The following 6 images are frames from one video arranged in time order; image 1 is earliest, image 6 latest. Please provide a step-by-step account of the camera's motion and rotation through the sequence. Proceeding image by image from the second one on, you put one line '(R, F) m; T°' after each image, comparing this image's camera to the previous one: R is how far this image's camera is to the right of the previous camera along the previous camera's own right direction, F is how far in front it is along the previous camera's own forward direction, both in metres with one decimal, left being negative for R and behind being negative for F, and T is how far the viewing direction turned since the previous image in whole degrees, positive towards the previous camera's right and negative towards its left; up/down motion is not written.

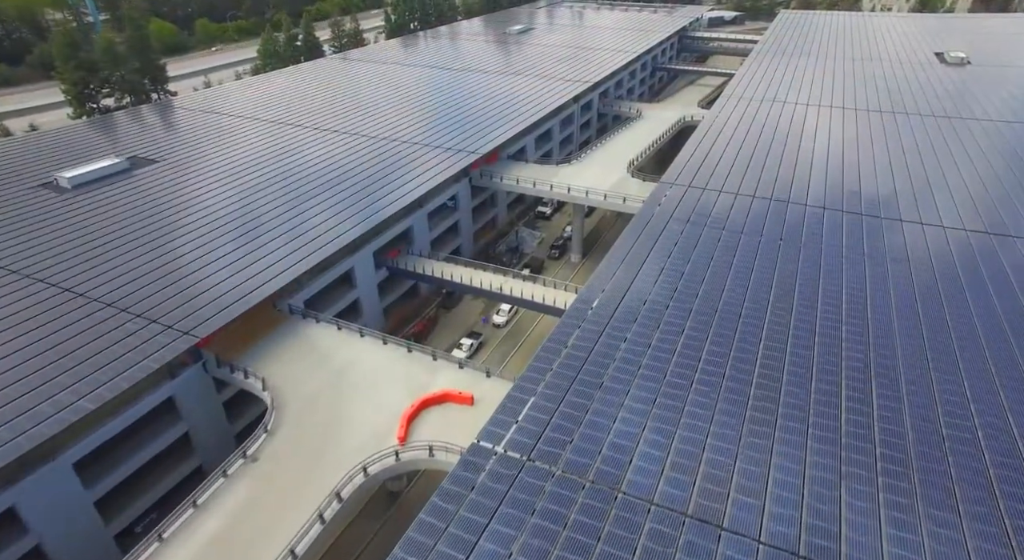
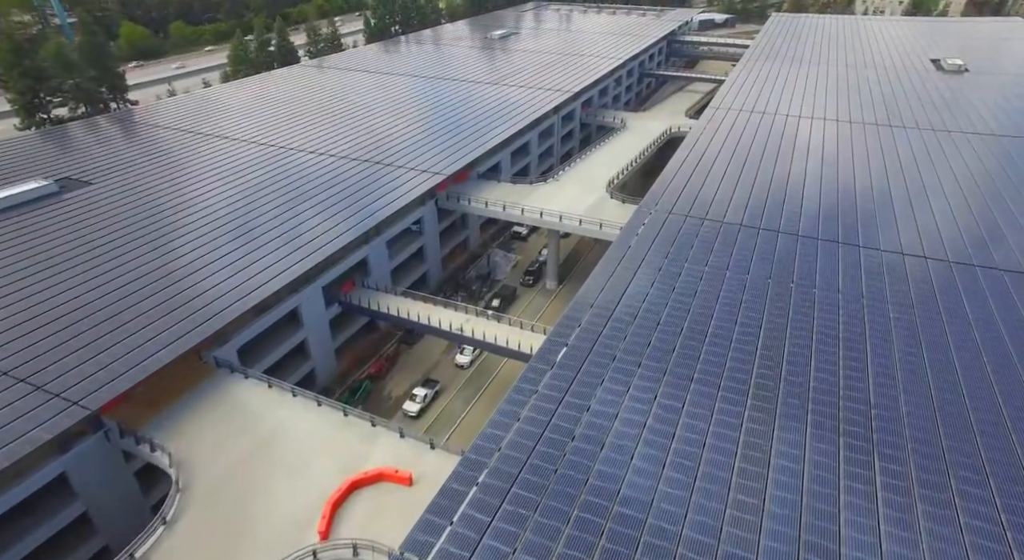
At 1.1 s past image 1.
(+1.2, +2.3) m; +1°
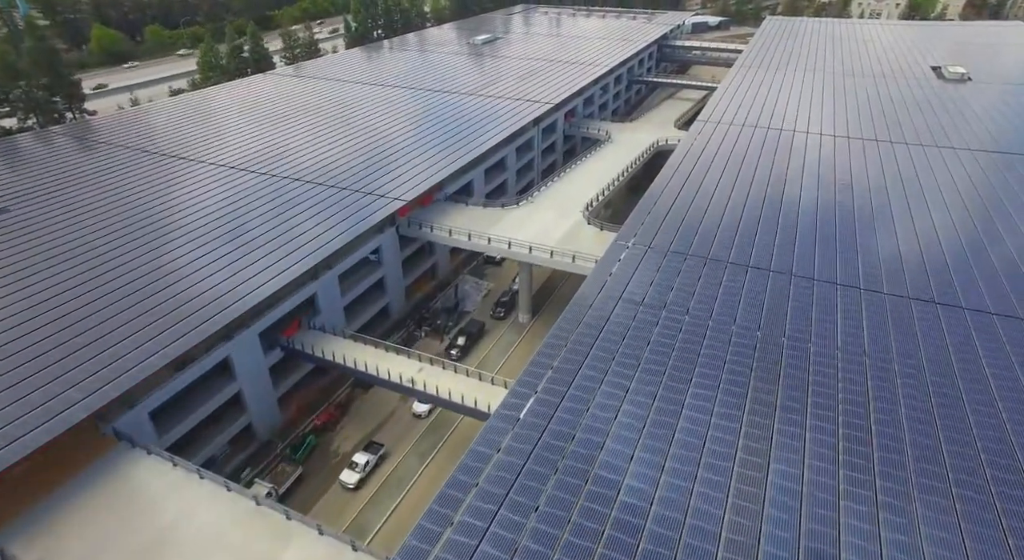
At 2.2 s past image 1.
(+1.2, +2.4) m; 0°
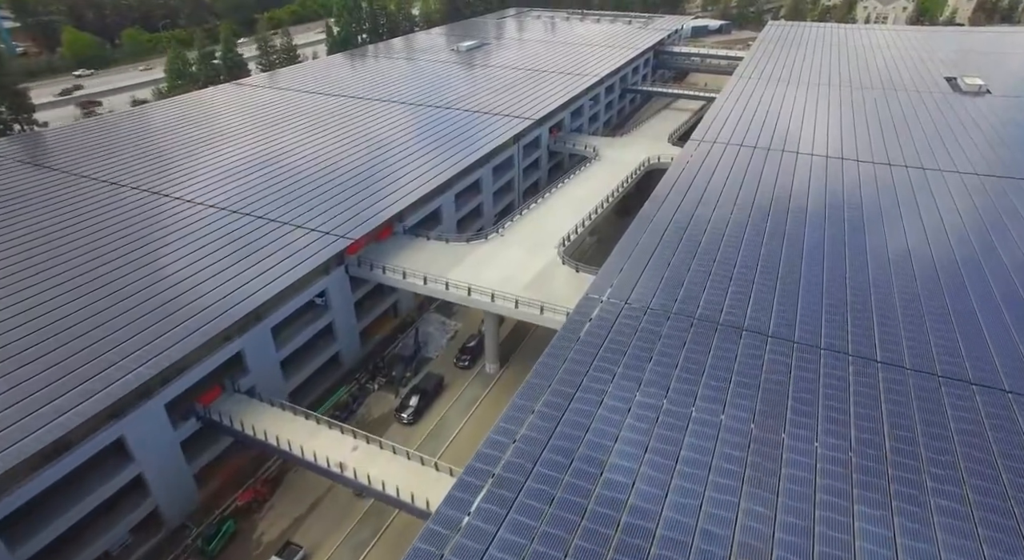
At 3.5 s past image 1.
(+1.4, +3.2) m; 0°
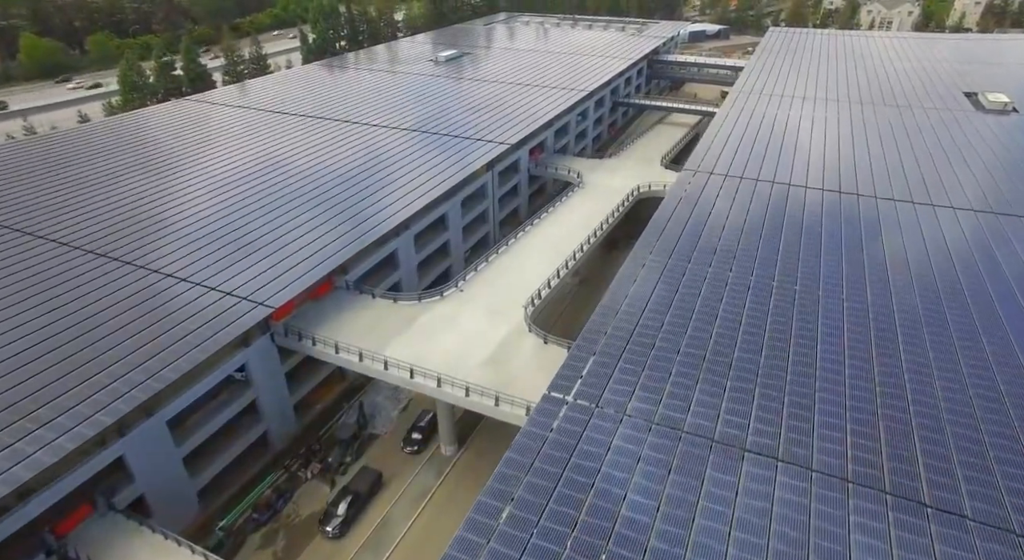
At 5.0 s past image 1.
(+1.3, +3.8) m; 0°
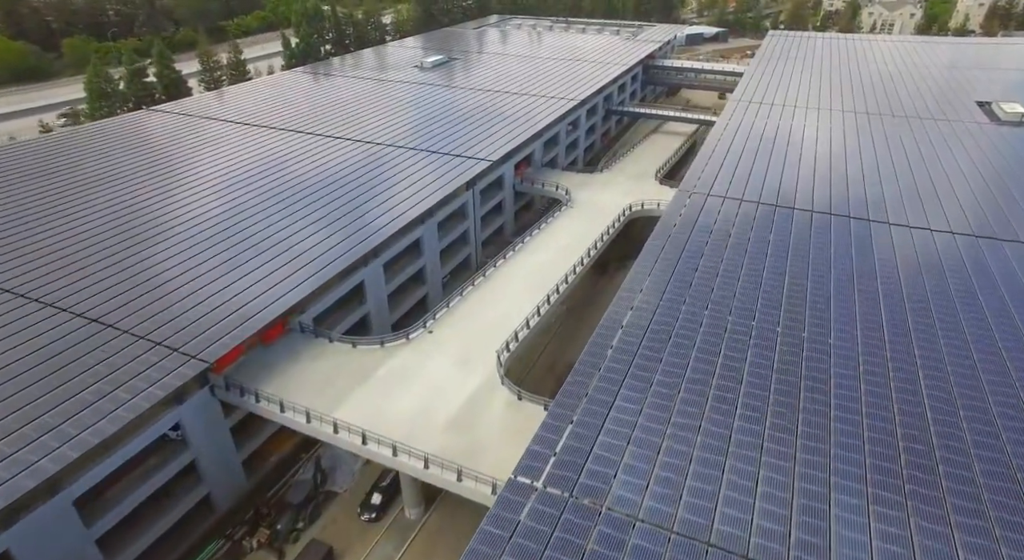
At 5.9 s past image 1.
(+0.8, +2.2) m; 0°
